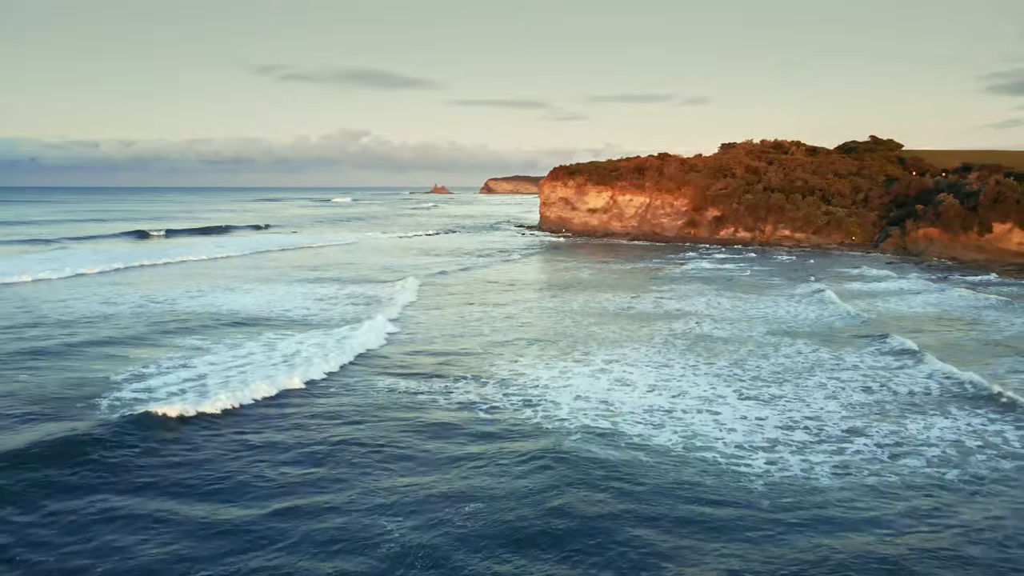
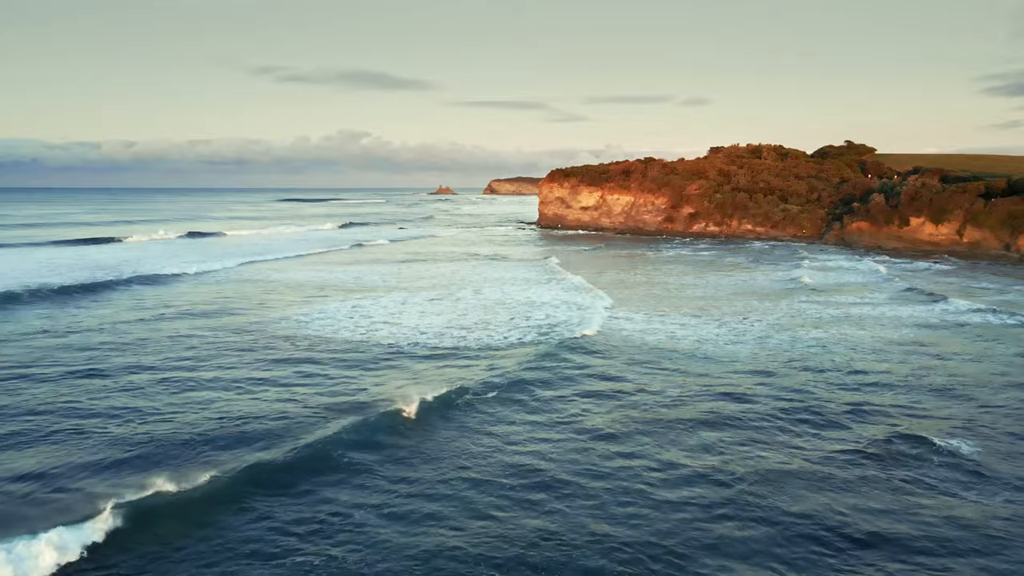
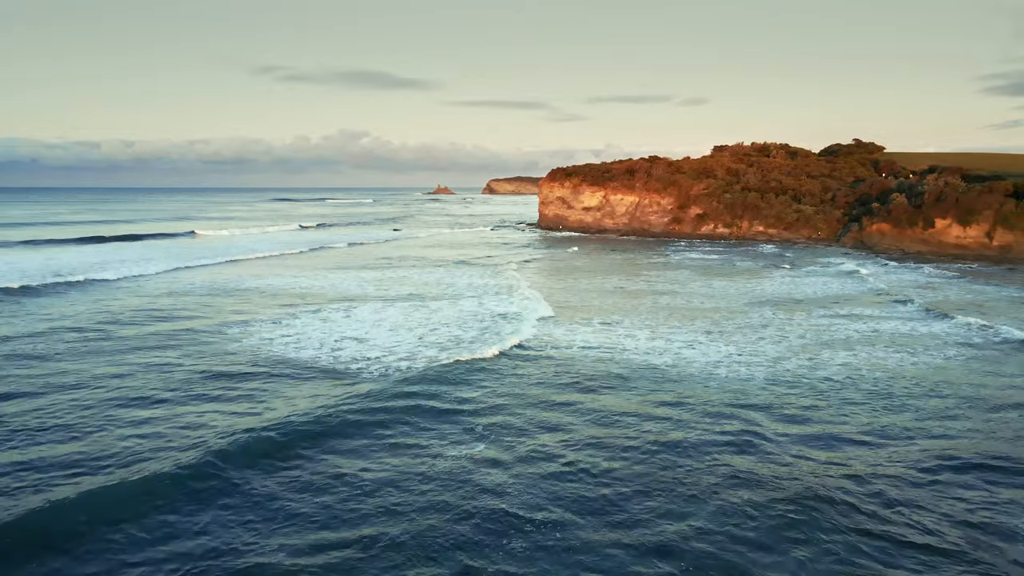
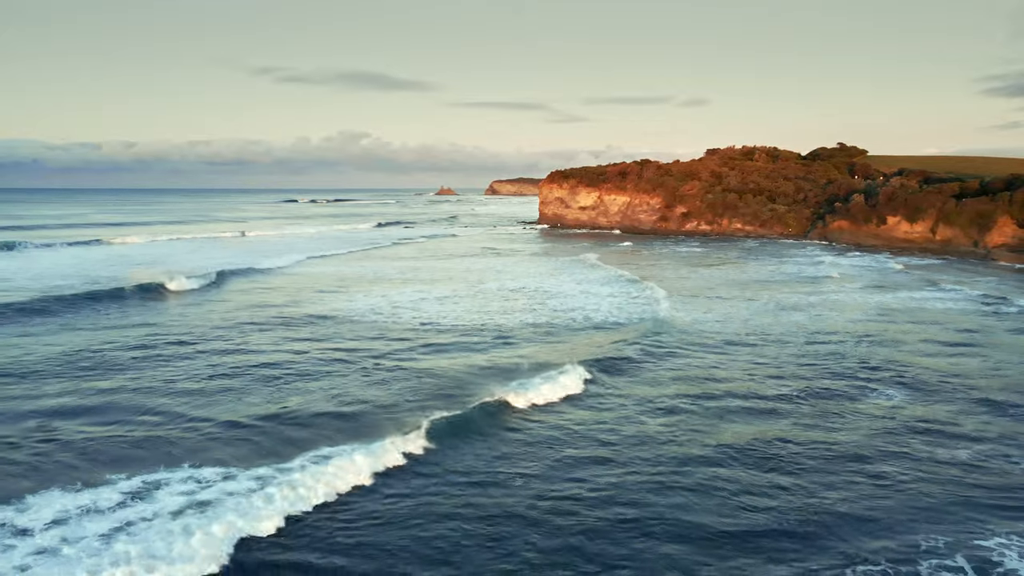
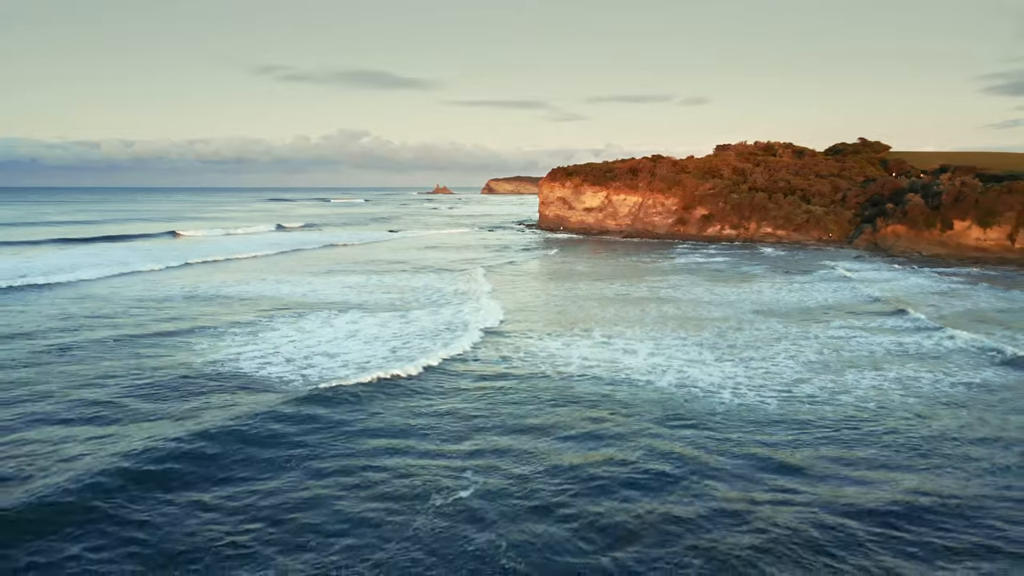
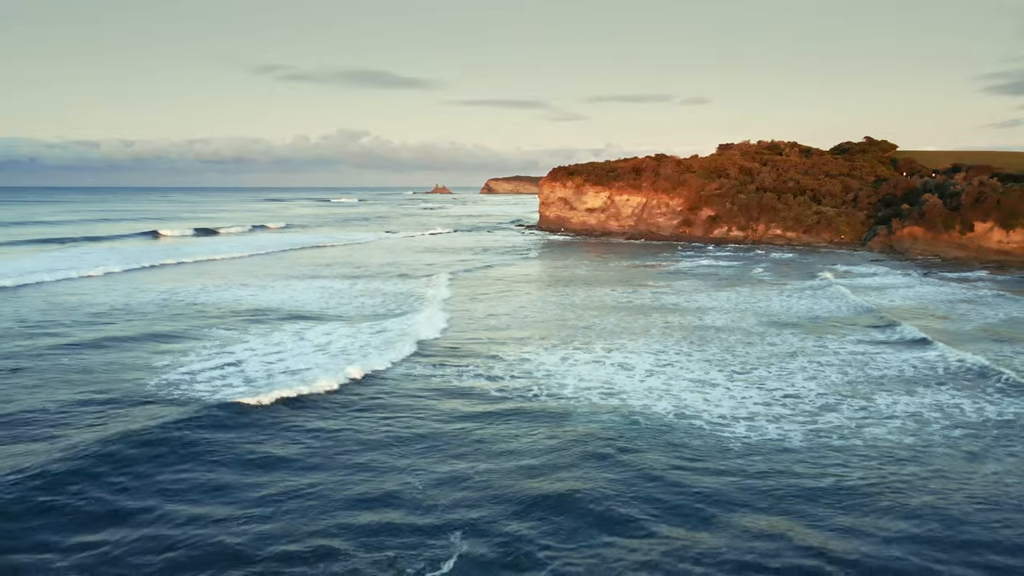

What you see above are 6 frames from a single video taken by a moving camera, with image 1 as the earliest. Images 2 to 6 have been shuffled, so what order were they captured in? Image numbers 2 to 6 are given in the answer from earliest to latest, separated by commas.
6, 5, 3, 2, 4
